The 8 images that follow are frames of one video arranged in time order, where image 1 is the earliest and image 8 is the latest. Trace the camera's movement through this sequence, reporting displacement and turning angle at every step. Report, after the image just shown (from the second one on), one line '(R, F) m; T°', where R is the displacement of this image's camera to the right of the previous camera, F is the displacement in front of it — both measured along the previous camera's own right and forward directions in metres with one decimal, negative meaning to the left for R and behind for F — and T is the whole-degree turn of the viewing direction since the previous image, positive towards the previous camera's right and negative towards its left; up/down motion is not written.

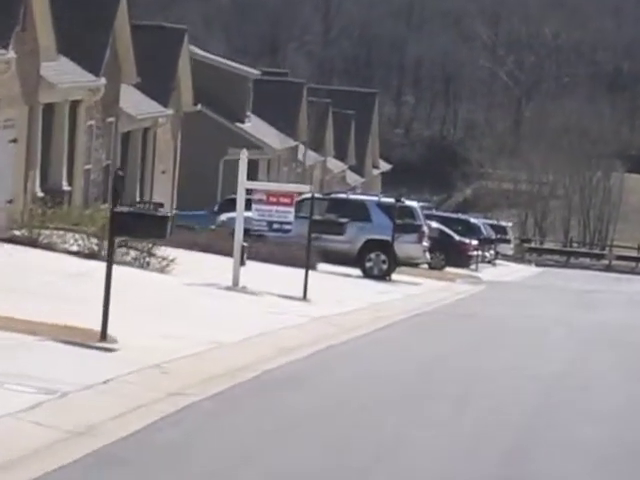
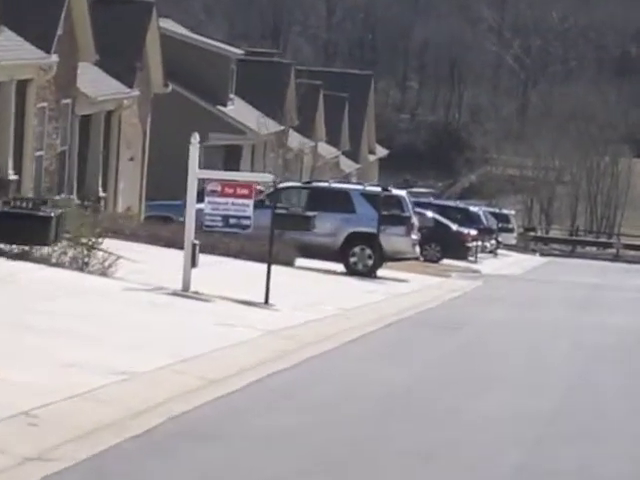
(+0.4, +3.3) m; 0°
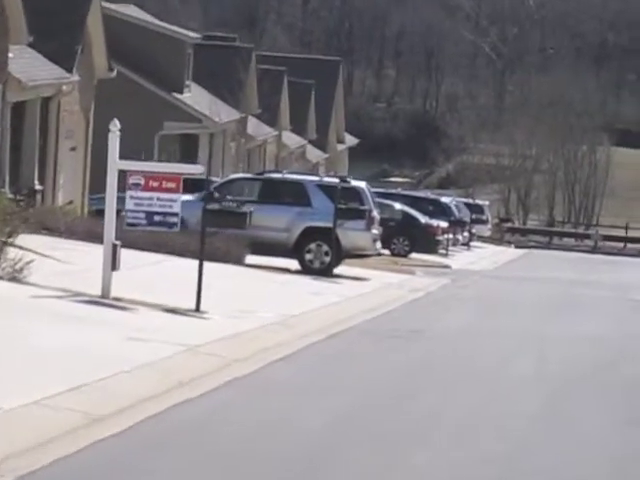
(+0.4, +2.4) m; +1°
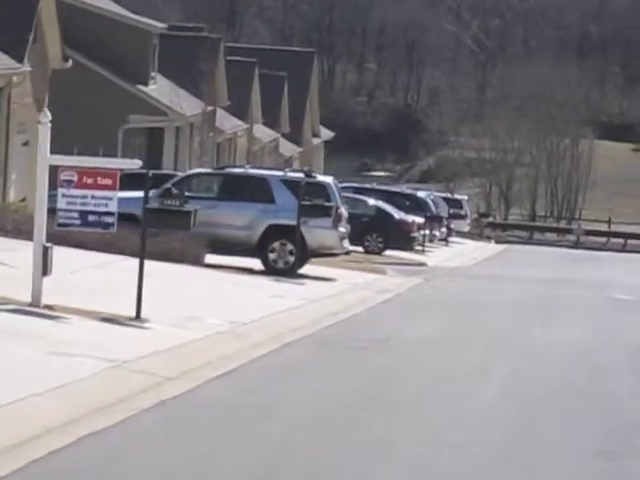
(+0.3, +1.7) m; 0°
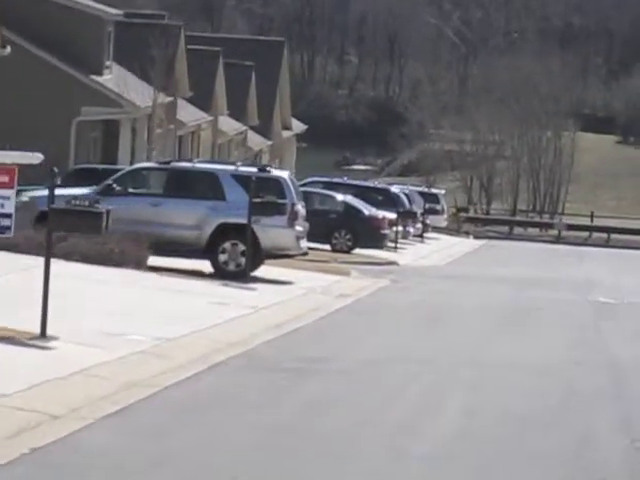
(+0.4, +2.4) m; 0°
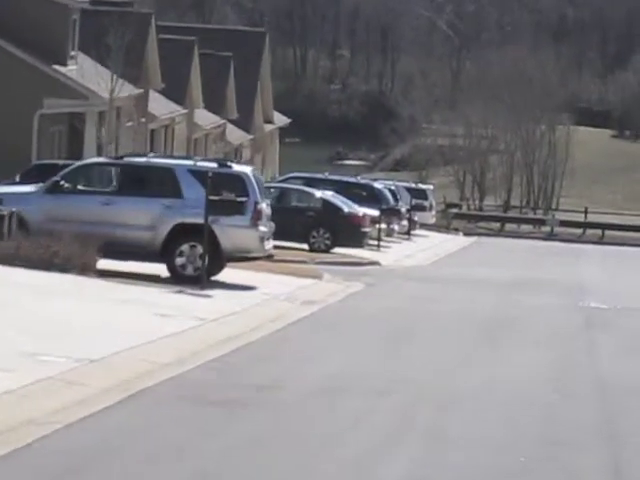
(+0.3, +2.2) m; 0°
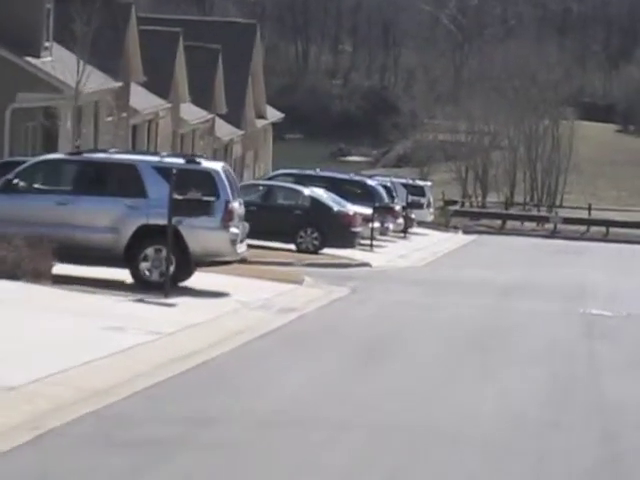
(+0.3, +2.0) m; 0°
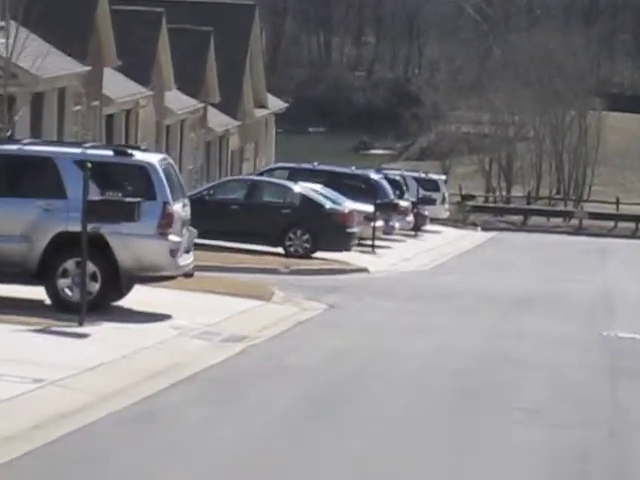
(+0.6, +4.4) m; -1°
